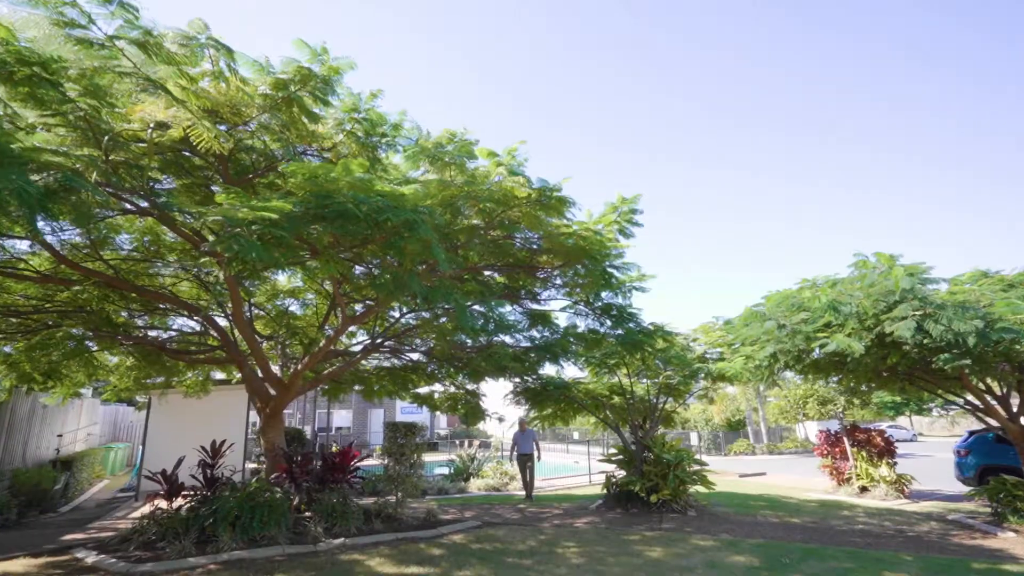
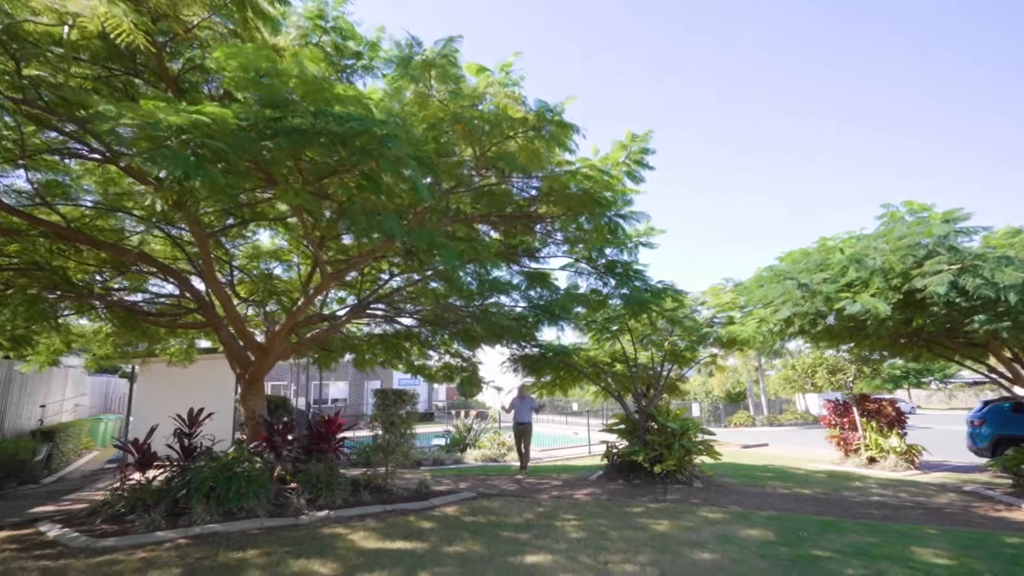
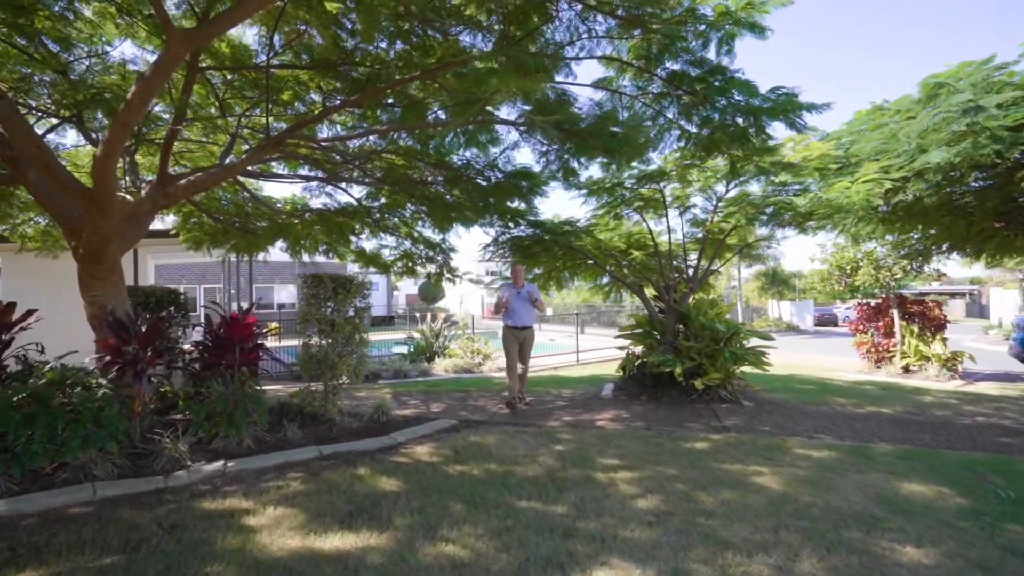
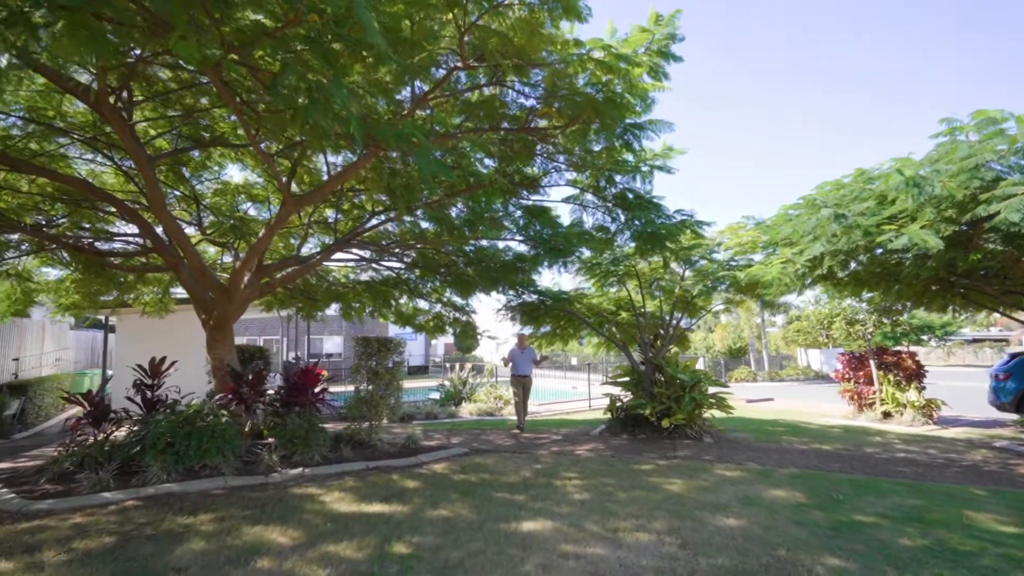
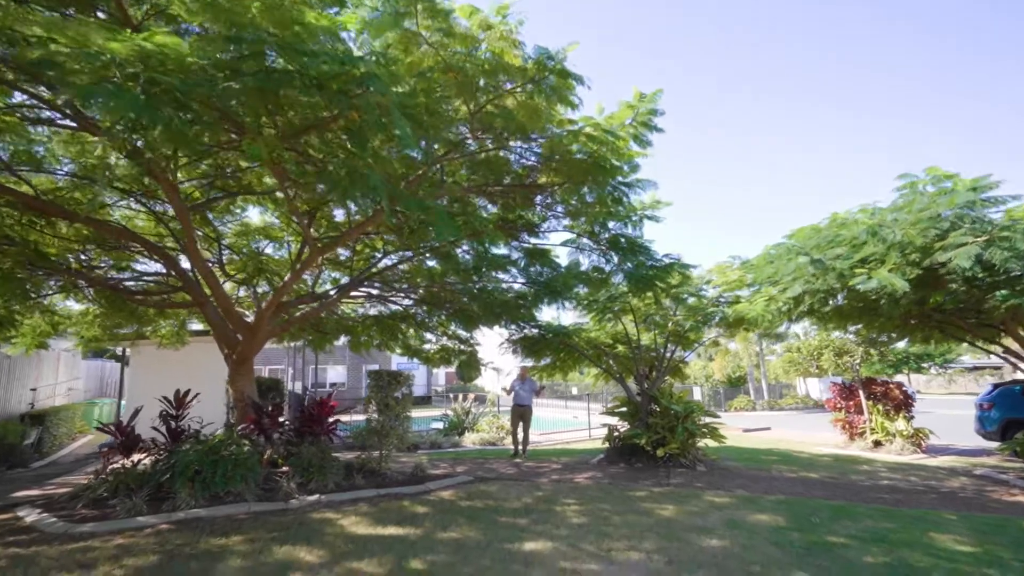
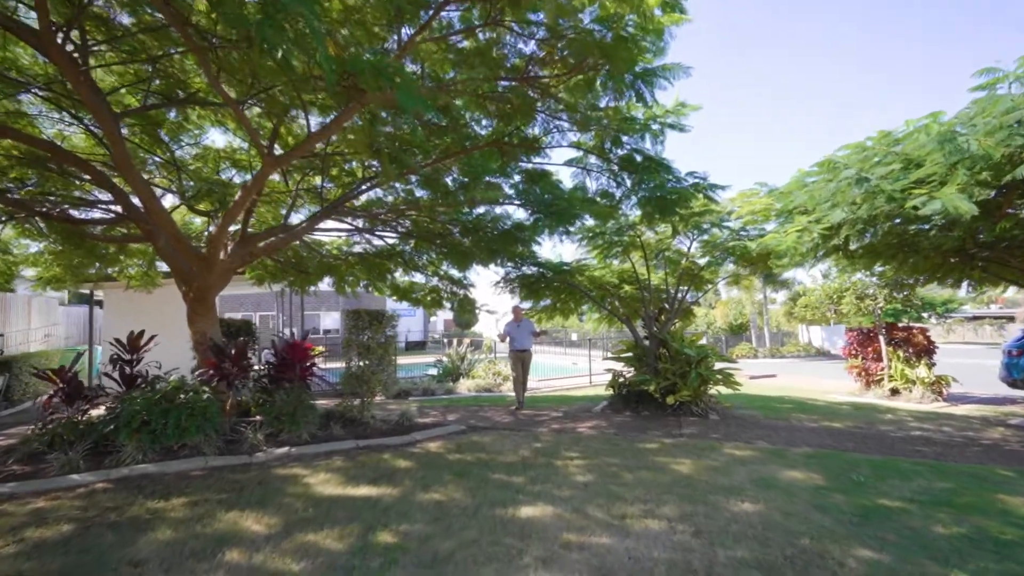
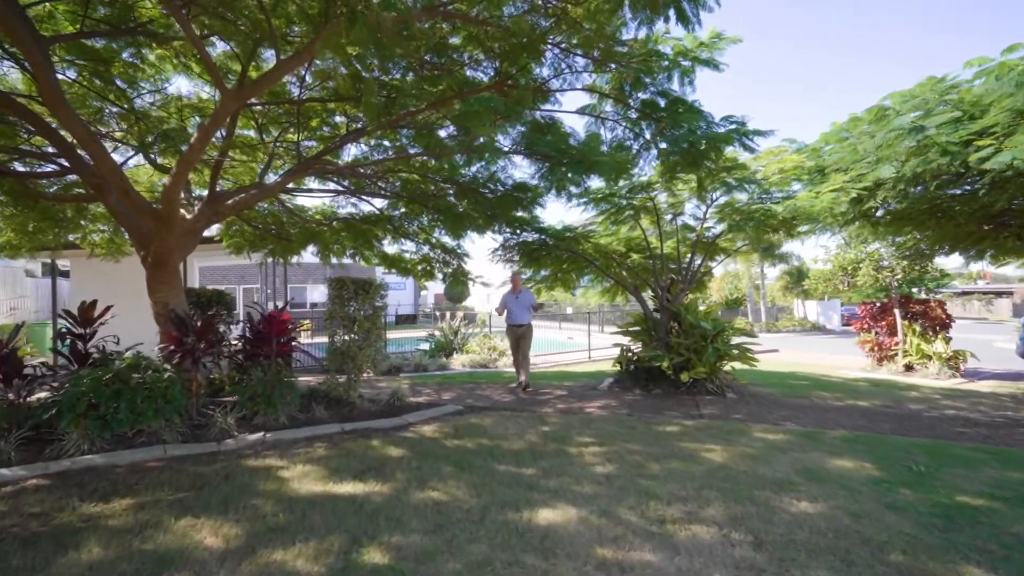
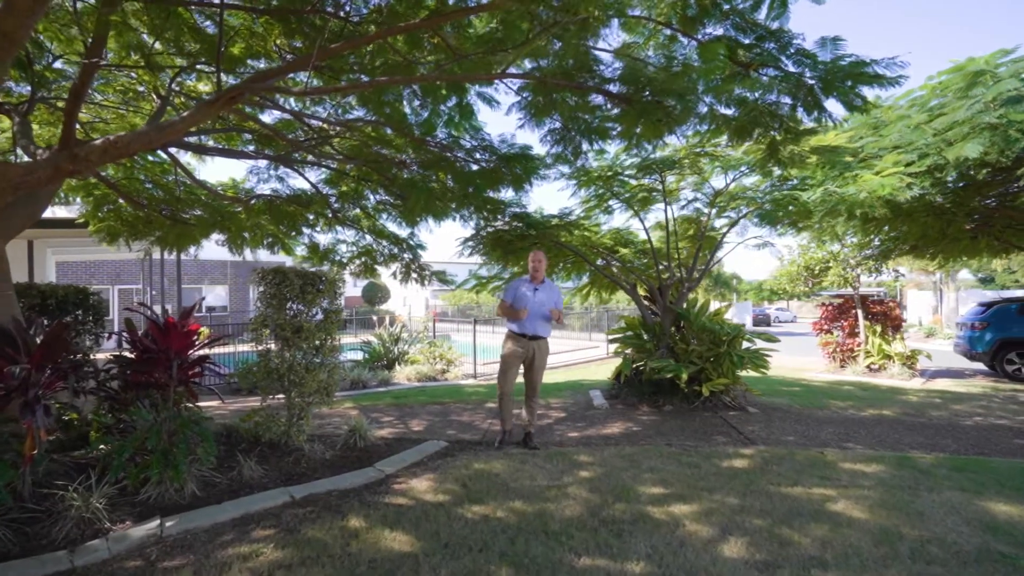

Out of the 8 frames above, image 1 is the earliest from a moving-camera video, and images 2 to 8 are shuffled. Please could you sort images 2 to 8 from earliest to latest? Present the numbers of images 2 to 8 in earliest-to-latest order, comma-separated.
2, 5, 4, 6, 7, 3, 8
